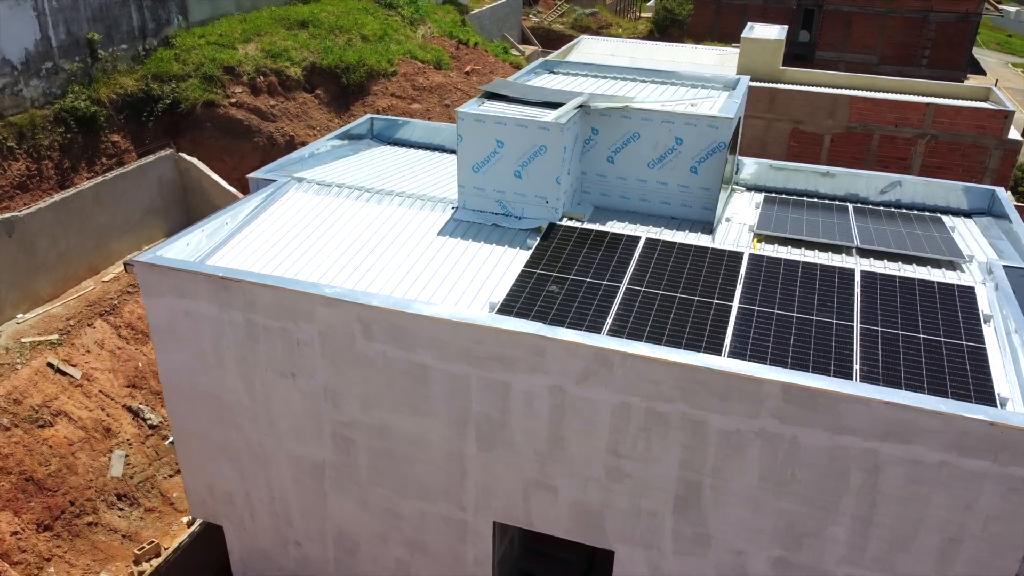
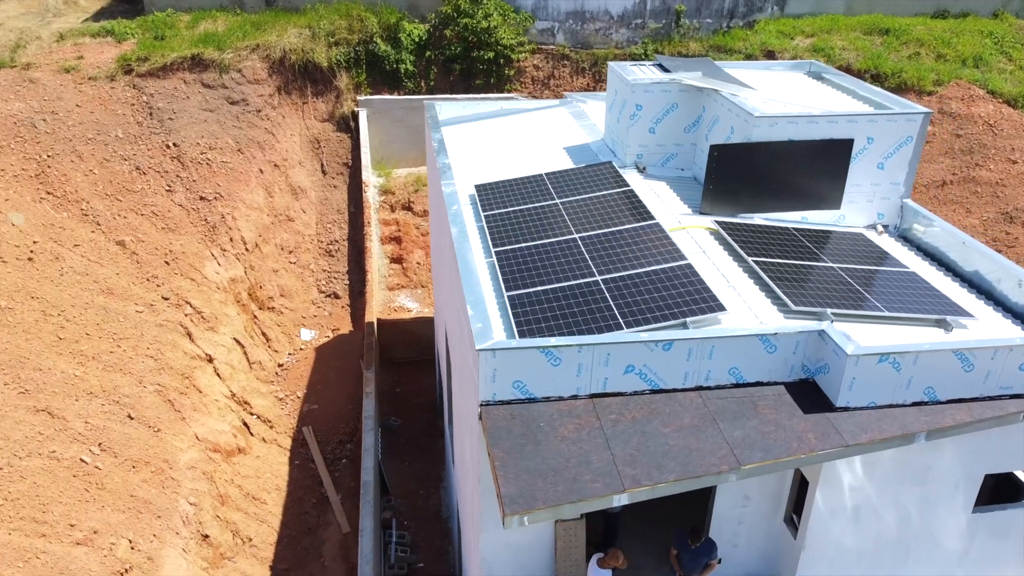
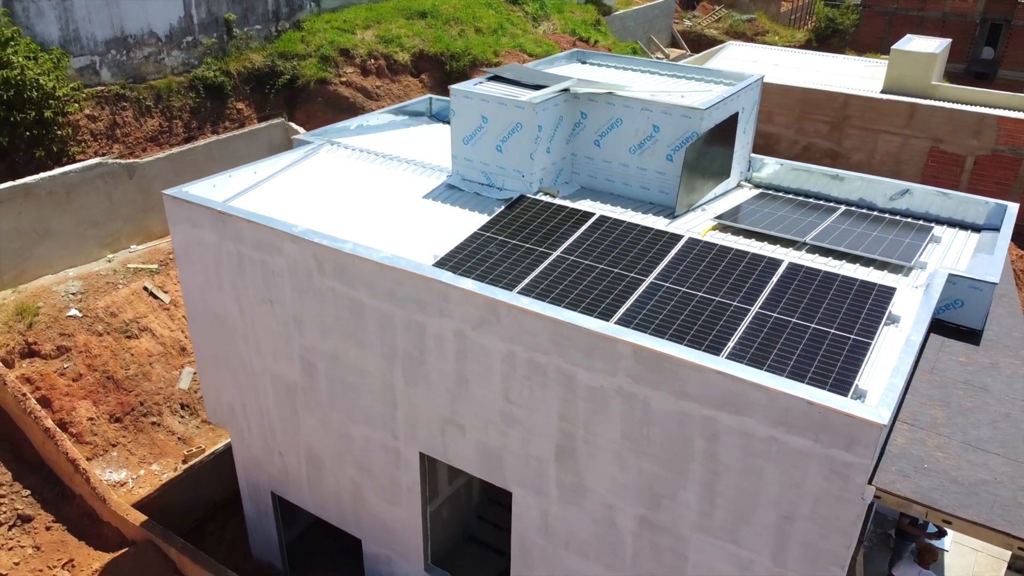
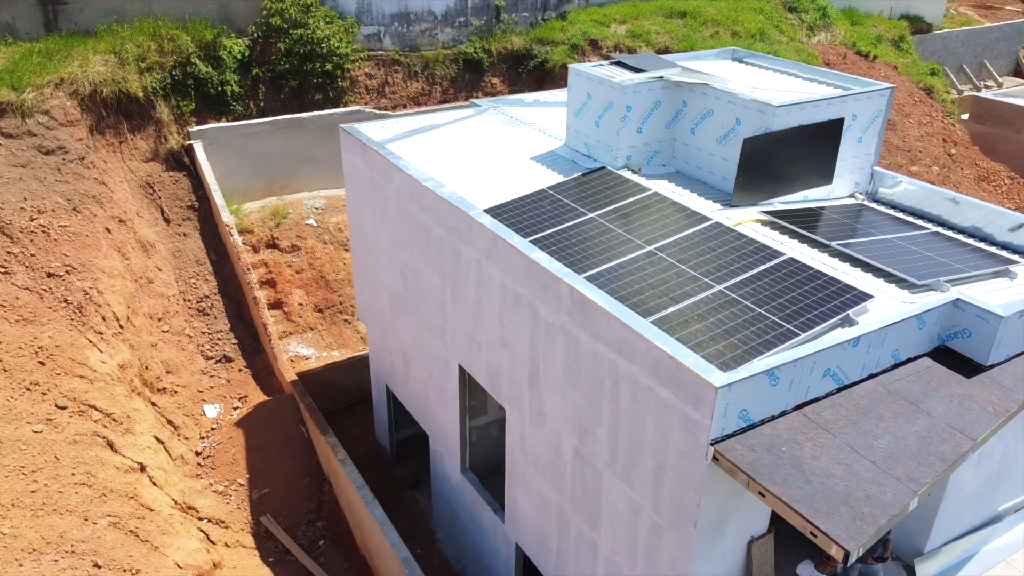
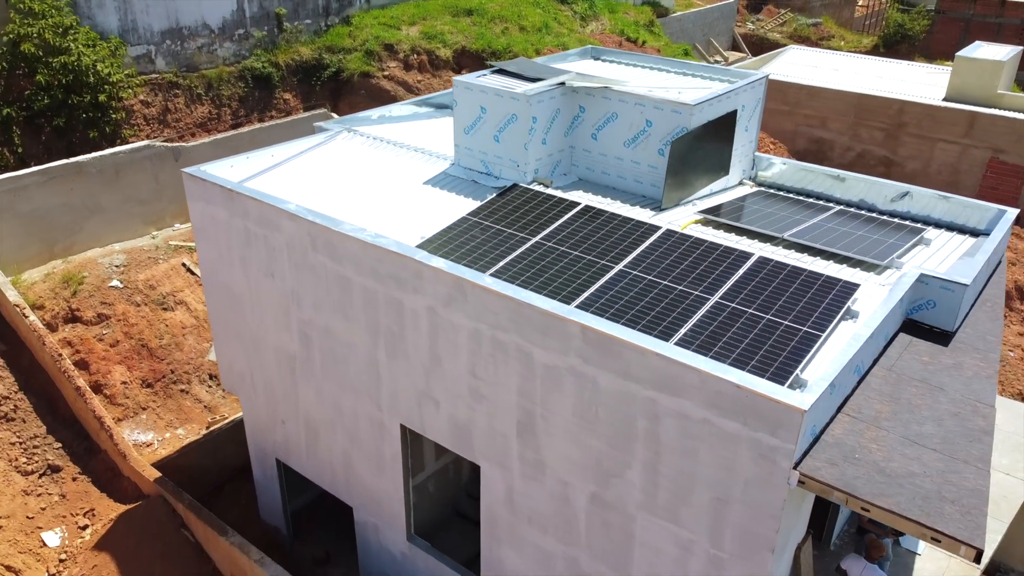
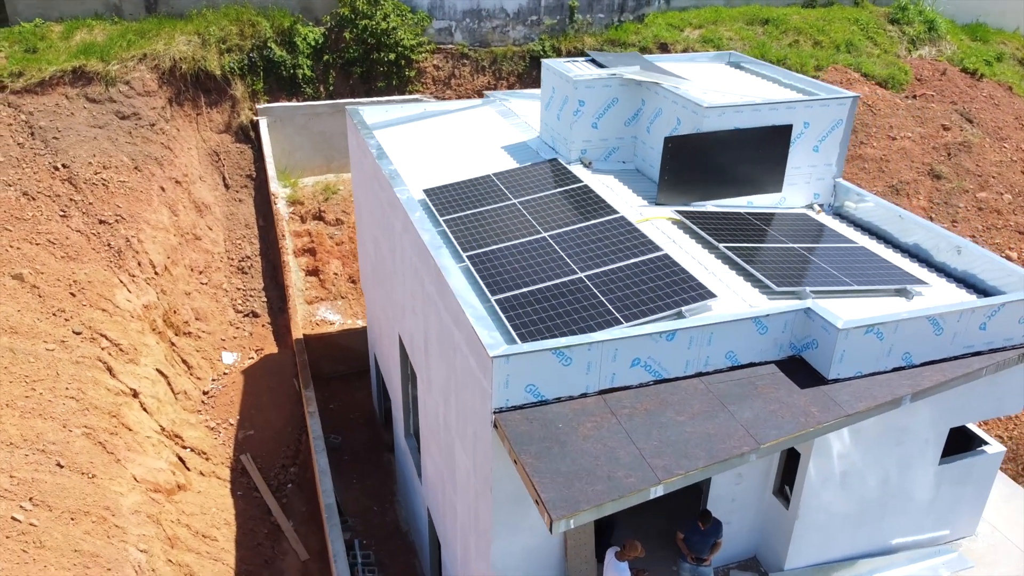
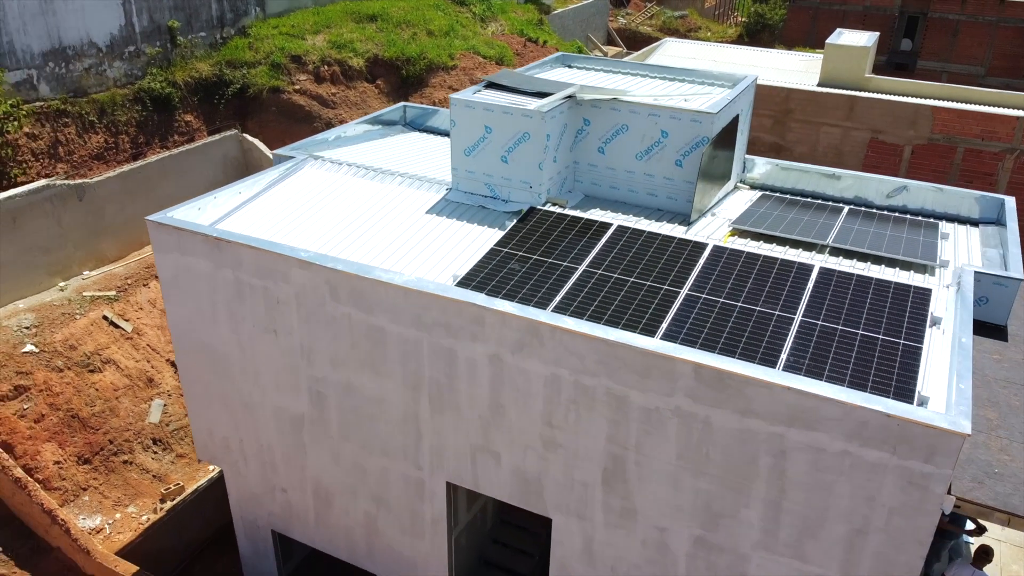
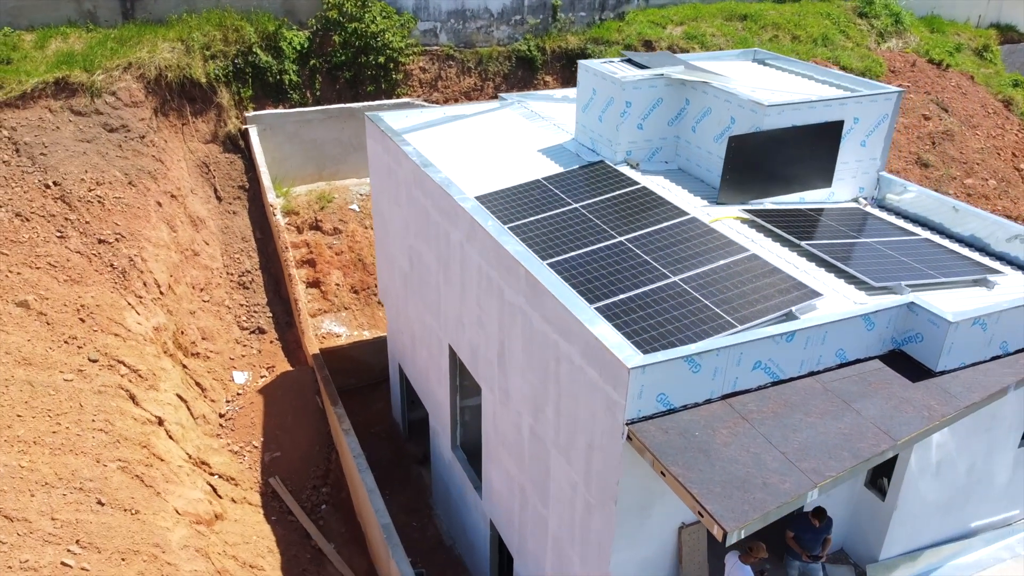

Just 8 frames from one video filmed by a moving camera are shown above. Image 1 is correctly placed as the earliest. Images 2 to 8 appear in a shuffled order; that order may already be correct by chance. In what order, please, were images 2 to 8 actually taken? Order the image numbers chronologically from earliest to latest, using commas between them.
7, 3, 5, 4, 8, 6, 2
